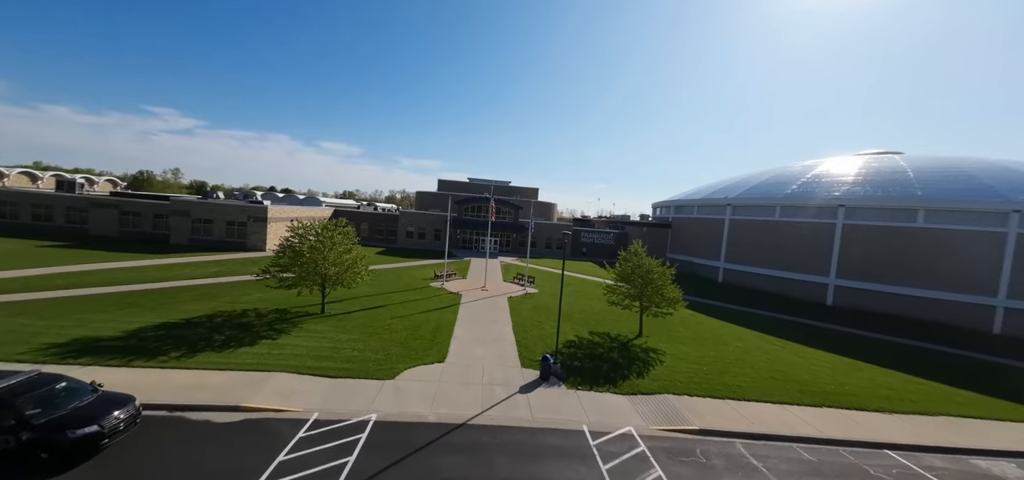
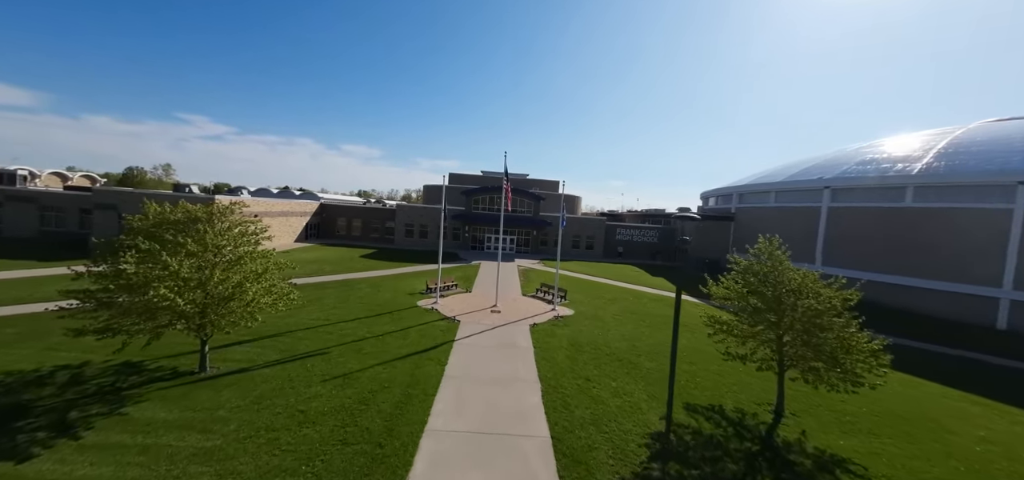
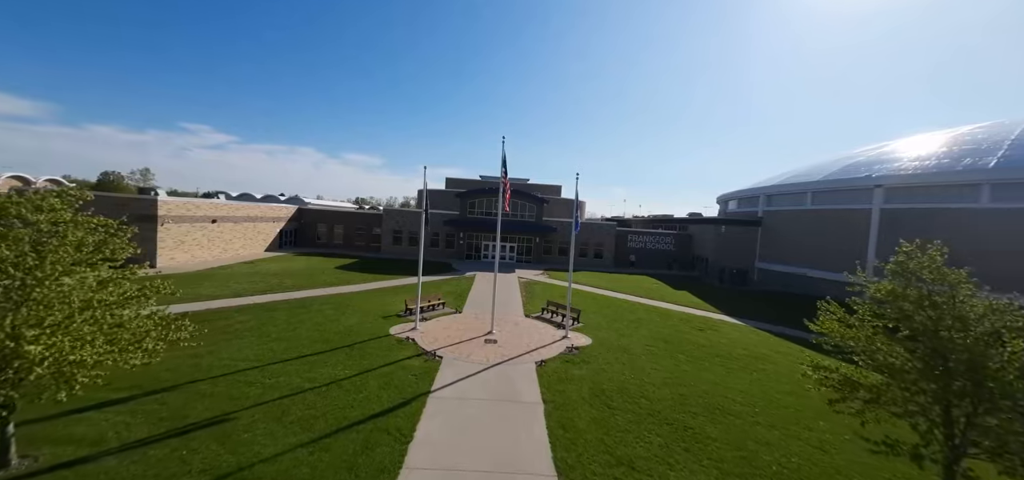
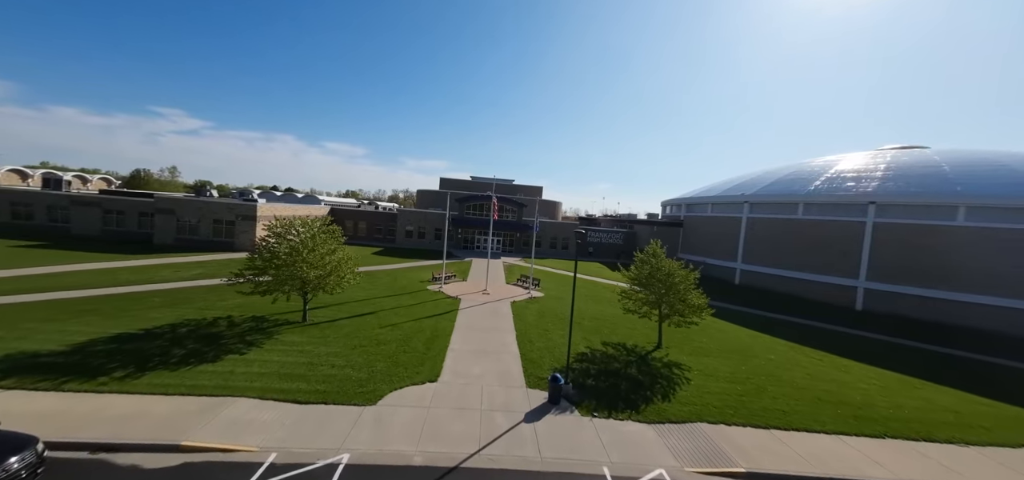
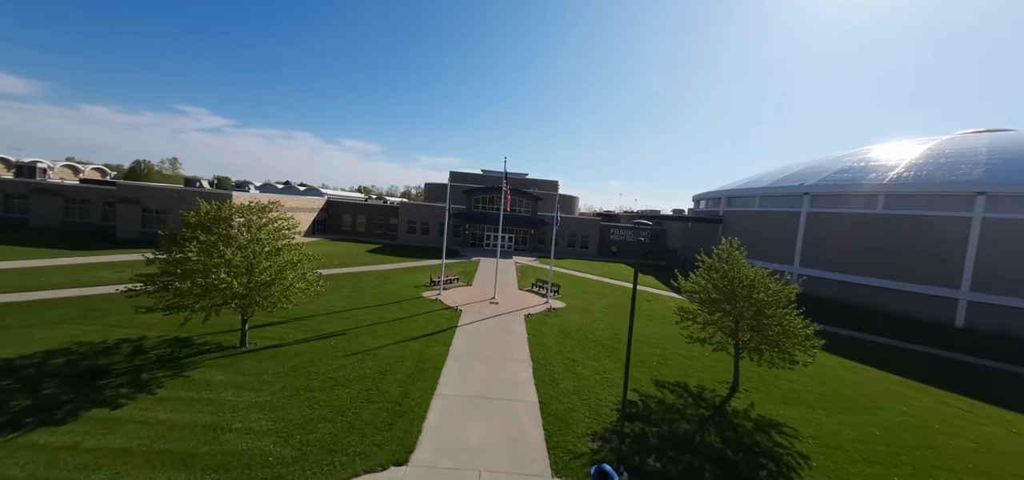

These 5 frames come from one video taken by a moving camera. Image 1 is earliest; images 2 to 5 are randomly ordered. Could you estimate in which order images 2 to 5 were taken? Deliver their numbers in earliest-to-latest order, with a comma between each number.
4, 5, 2, 3
